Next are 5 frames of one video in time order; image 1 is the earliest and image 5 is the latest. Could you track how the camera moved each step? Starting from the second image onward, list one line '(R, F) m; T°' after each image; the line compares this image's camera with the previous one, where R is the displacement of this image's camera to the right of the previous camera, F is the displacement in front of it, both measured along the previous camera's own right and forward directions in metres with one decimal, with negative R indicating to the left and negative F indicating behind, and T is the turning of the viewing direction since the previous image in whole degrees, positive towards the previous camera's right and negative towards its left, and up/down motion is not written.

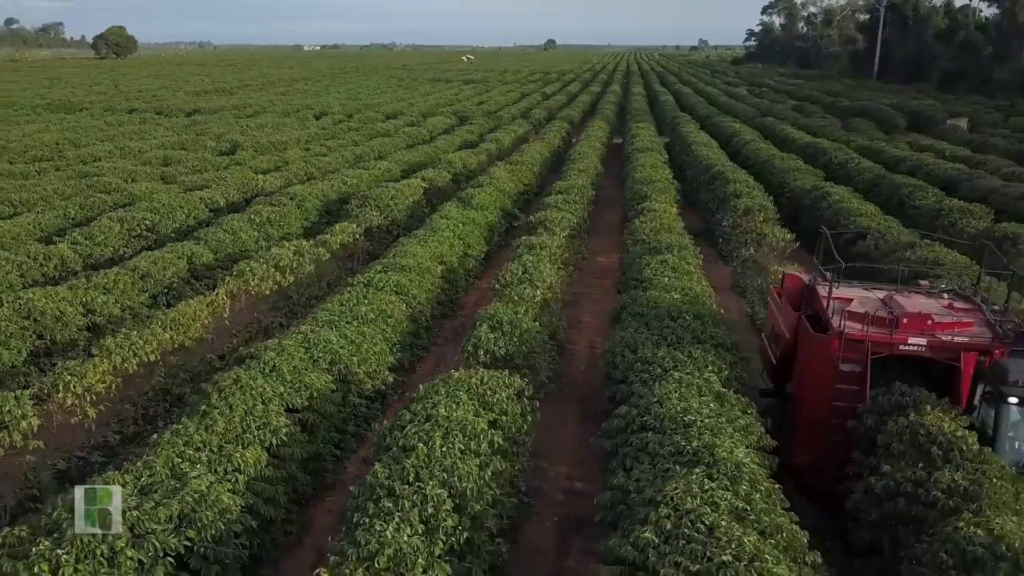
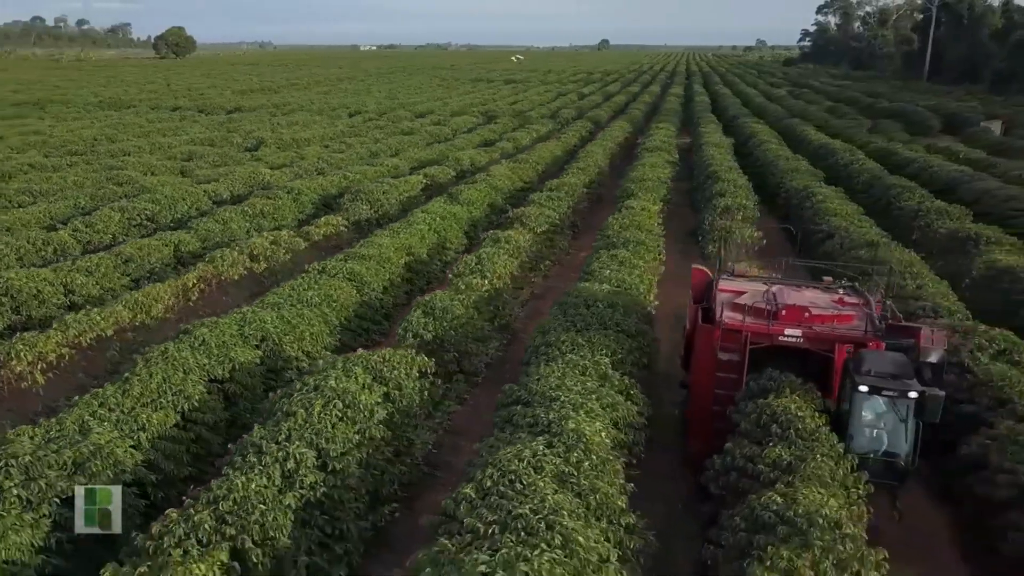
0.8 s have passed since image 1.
(+2.2, -0.7) m; -4°
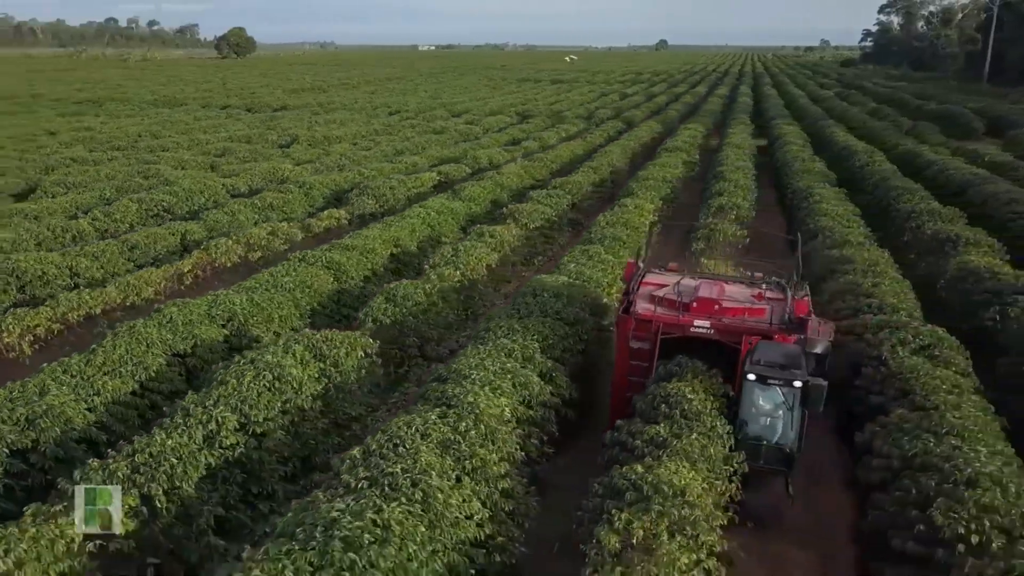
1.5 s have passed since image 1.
(+1.9, -0.7) m; -4°
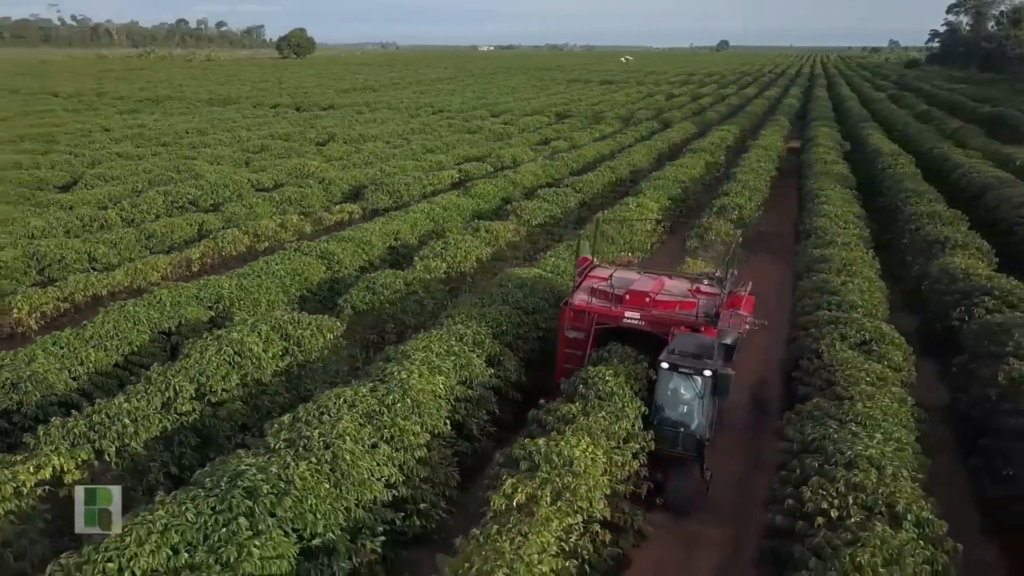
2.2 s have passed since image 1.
(+1.7, -0.7) m; -4°
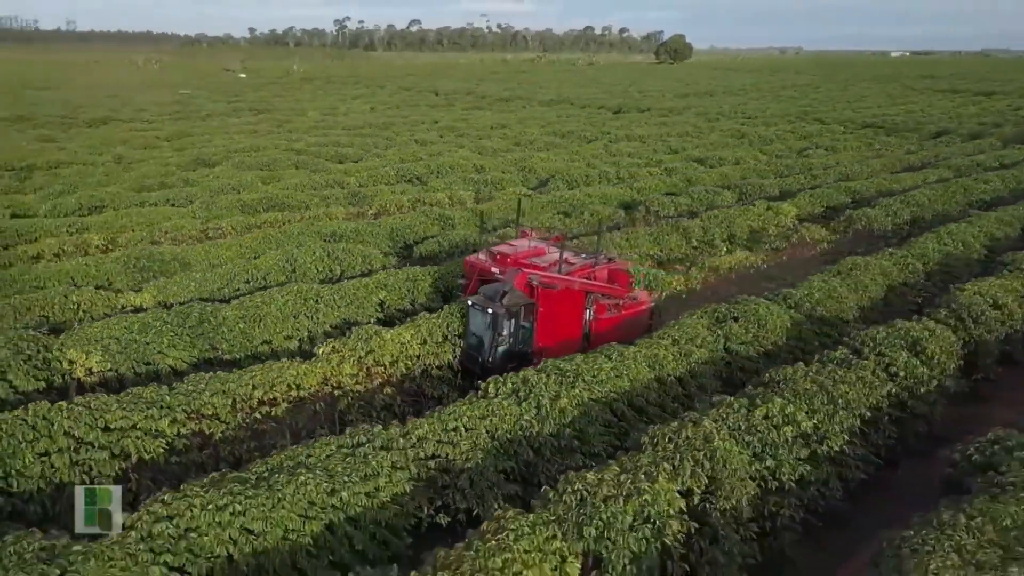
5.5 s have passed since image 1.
(+8.5, -2.3) m; -25°
